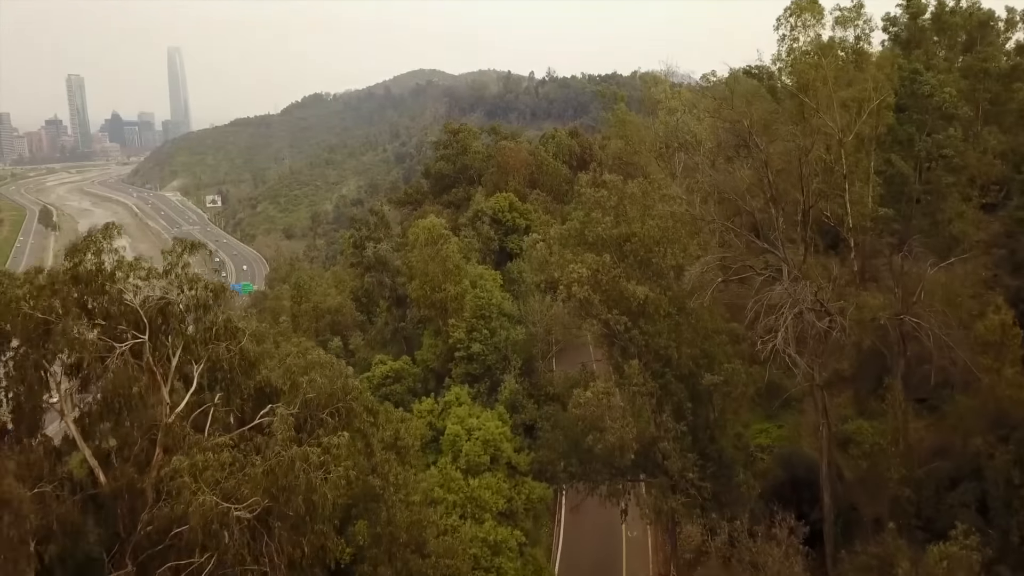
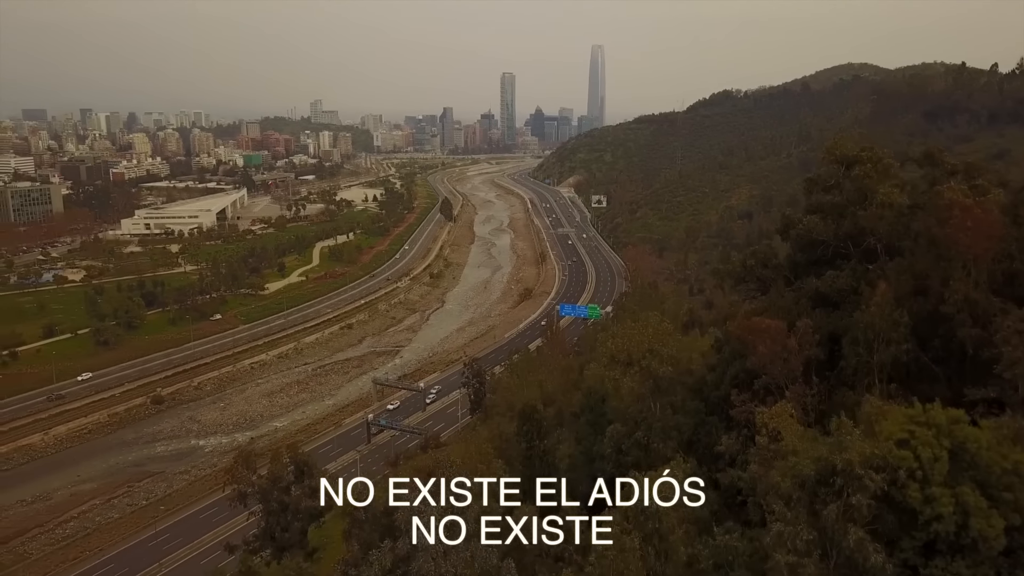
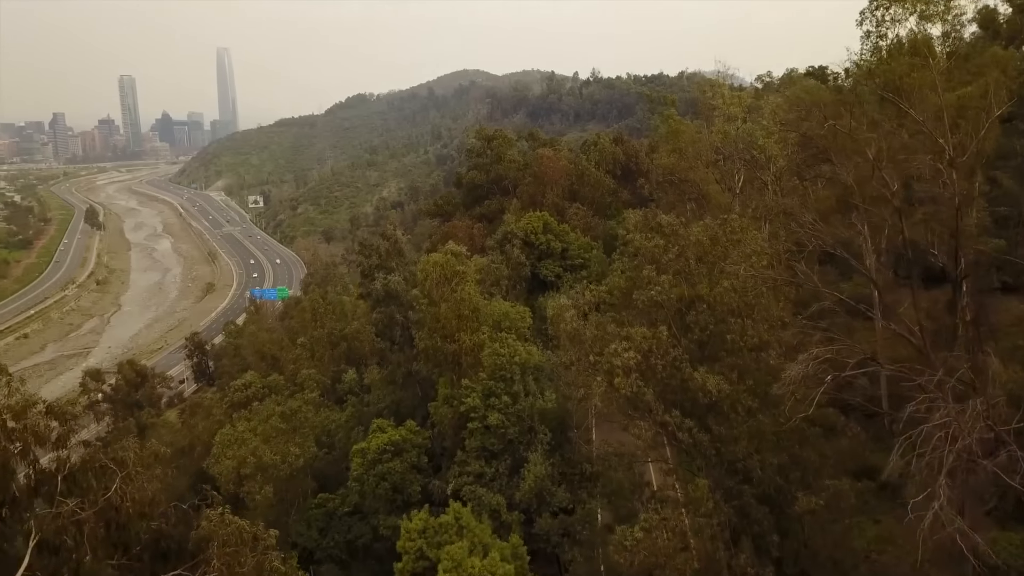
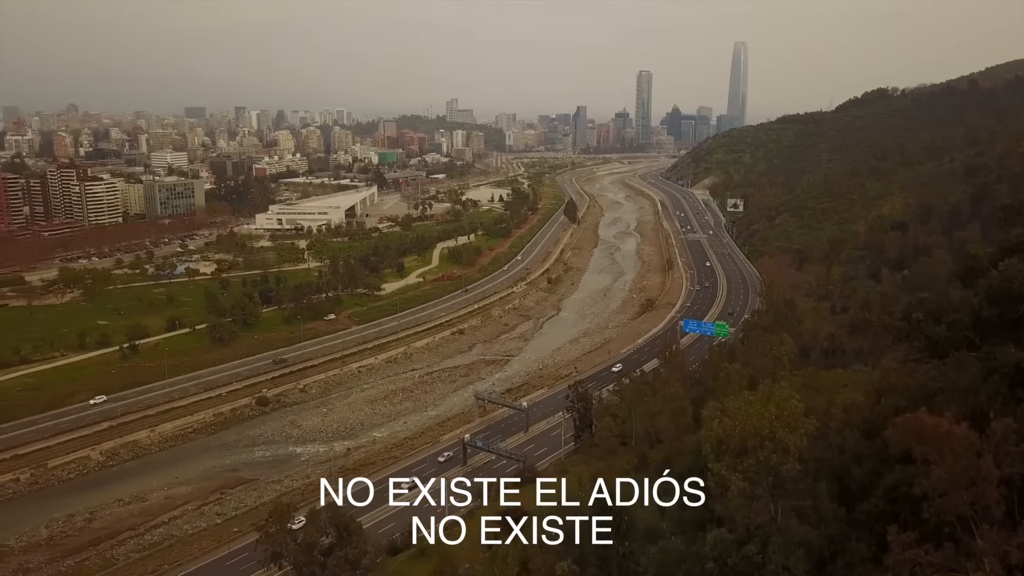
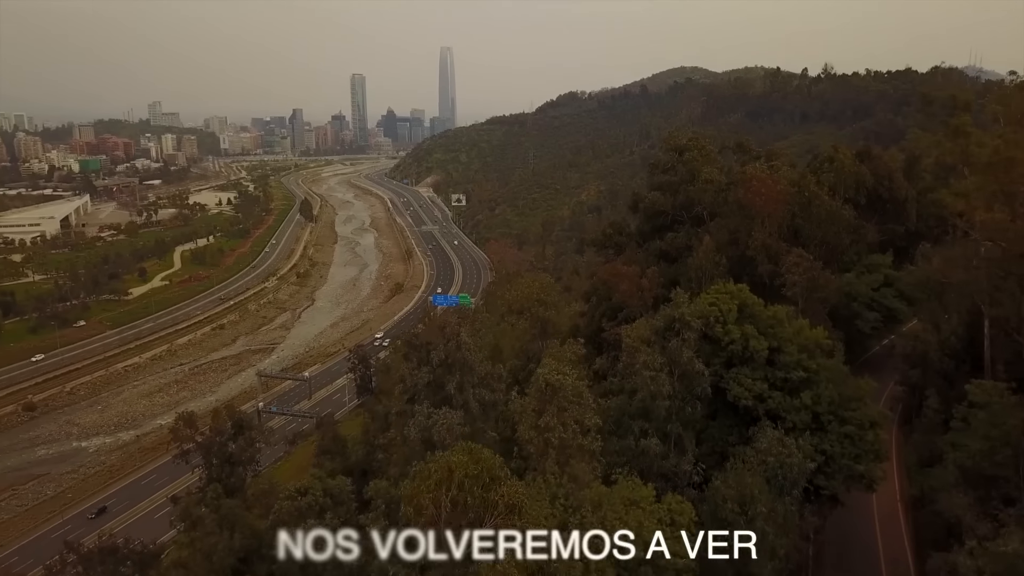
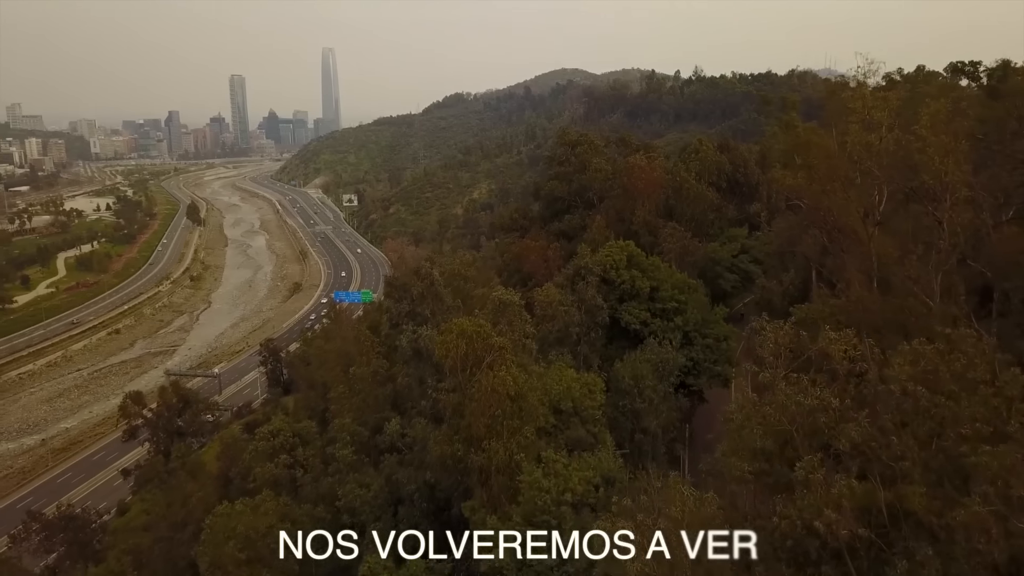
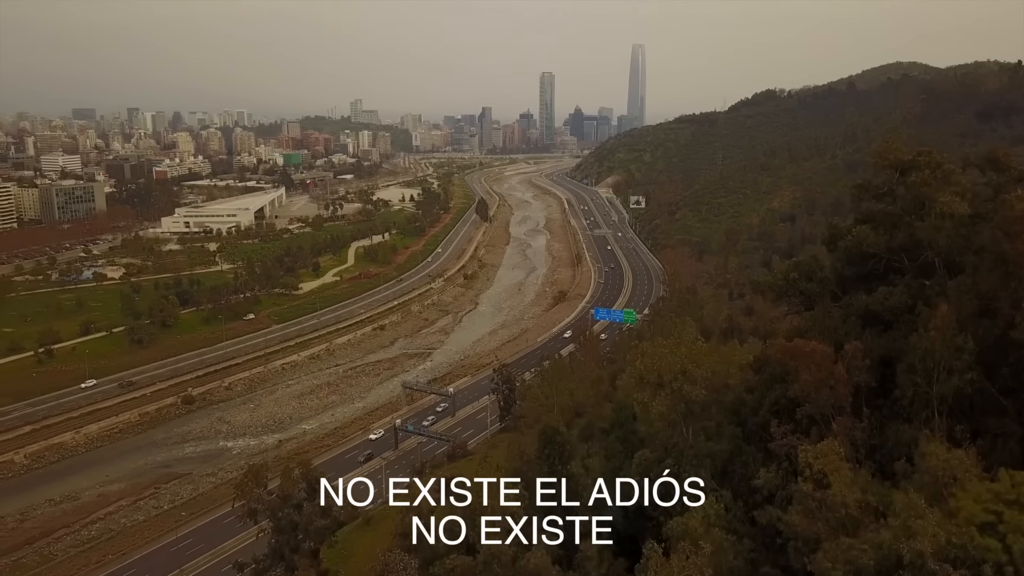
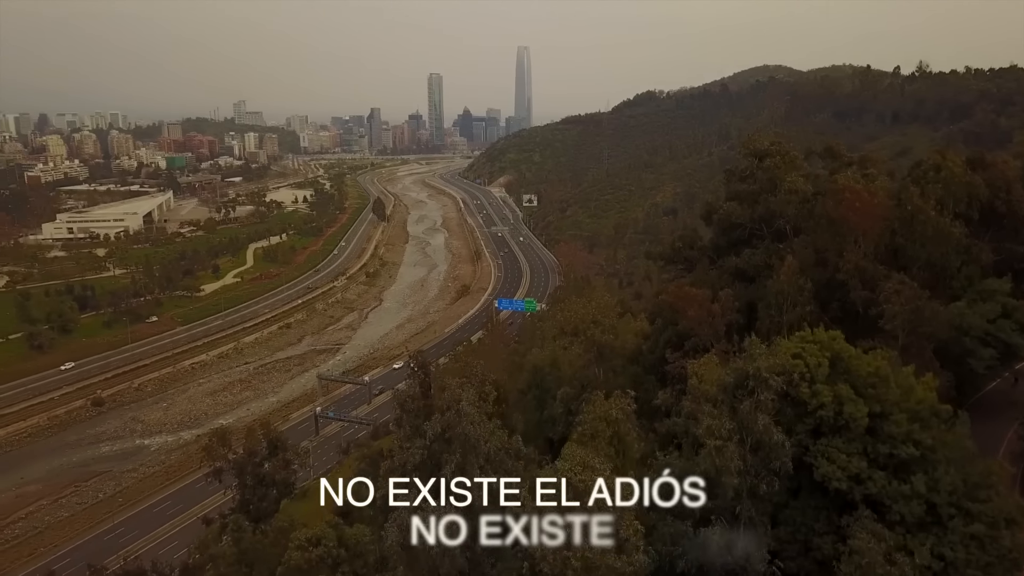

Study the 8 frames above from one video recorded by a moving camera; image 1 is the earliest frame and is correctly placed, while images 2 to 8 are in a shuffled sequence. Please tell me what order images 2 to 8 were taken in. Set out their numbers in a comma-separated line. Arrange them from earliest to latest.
3, 6, 5, 8, 2, 7, 4
